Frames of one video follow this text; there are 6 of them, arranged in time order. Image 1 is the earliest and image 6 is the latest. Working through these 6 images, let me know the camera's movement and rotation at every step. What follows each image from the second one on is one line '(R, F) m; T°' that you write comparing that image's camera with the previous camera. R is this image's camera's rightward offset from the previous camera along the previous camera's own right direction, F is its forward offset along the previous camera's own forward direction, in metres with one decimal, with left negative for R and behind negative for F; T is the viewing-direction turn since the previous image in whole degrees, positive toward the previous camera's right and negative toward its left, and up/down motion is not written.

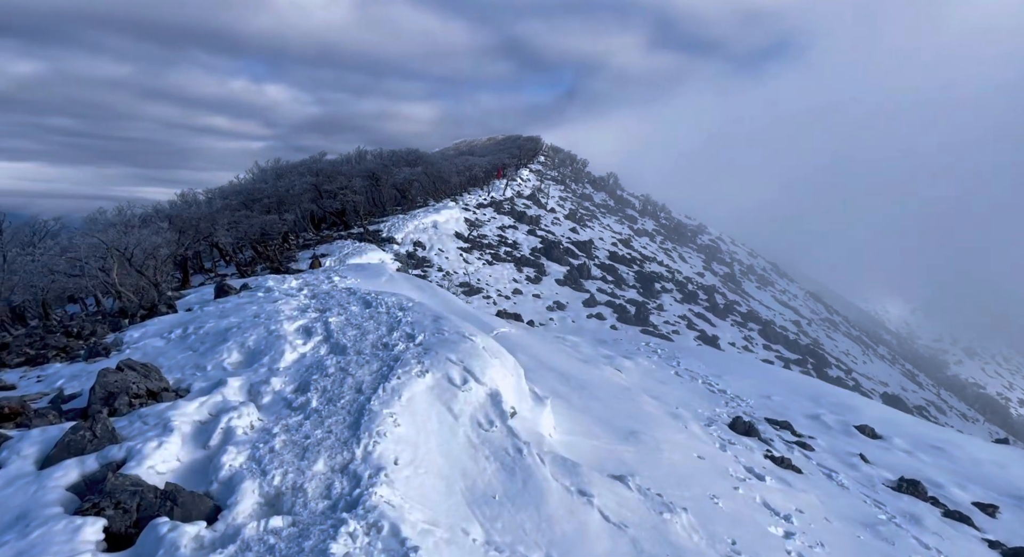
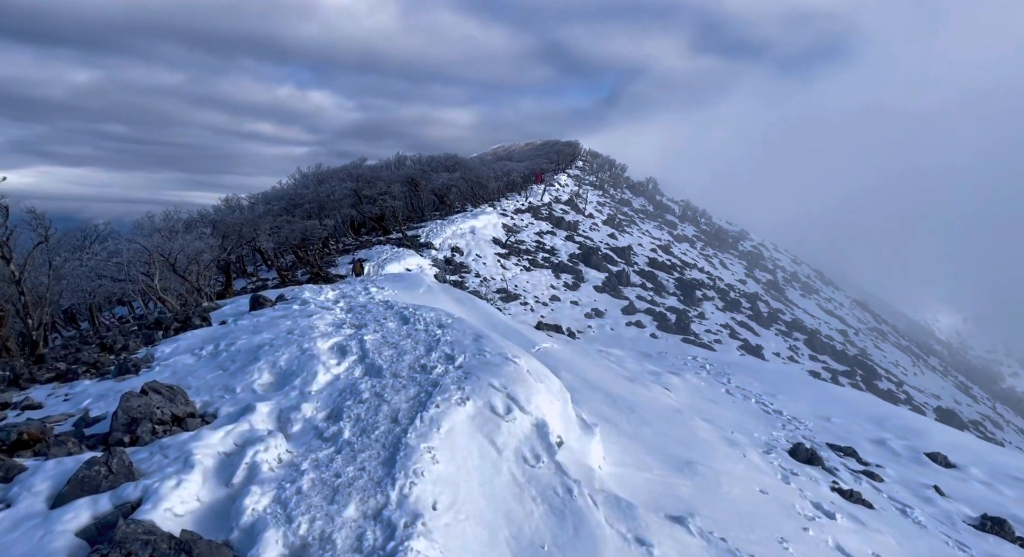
(-0.3, +1.0) m; -4°
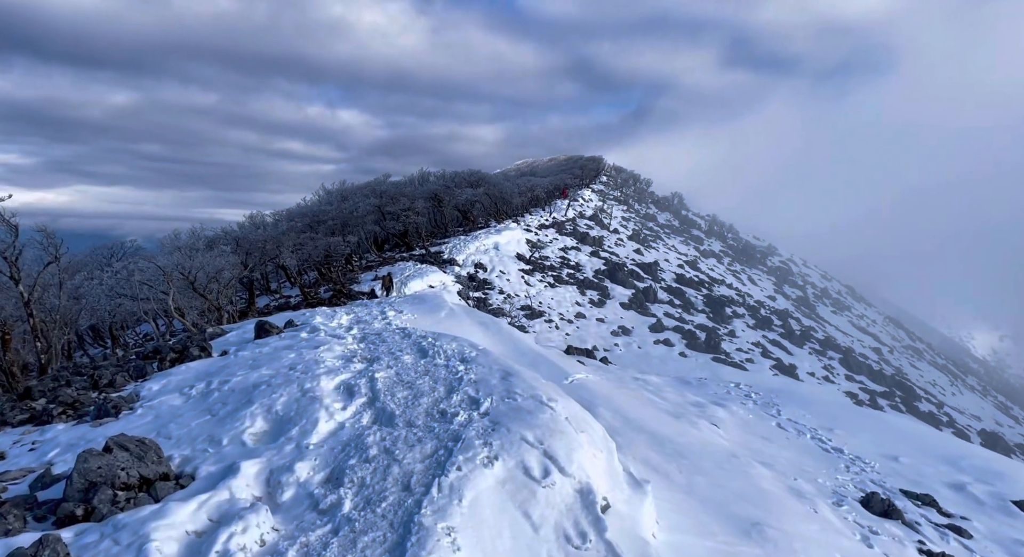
(-0.3, +1.7) m; -2°
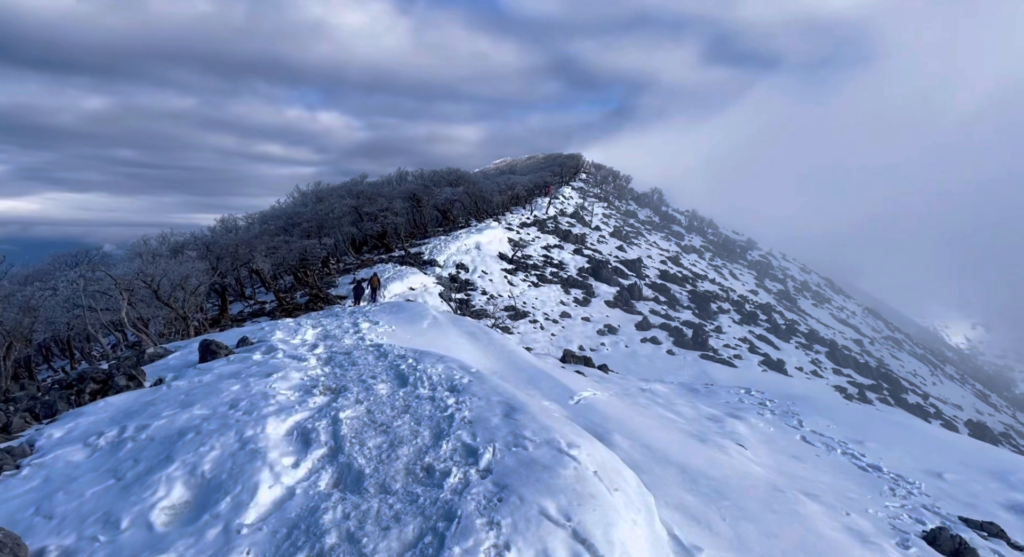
(-0.3, +2.3) m; +2°
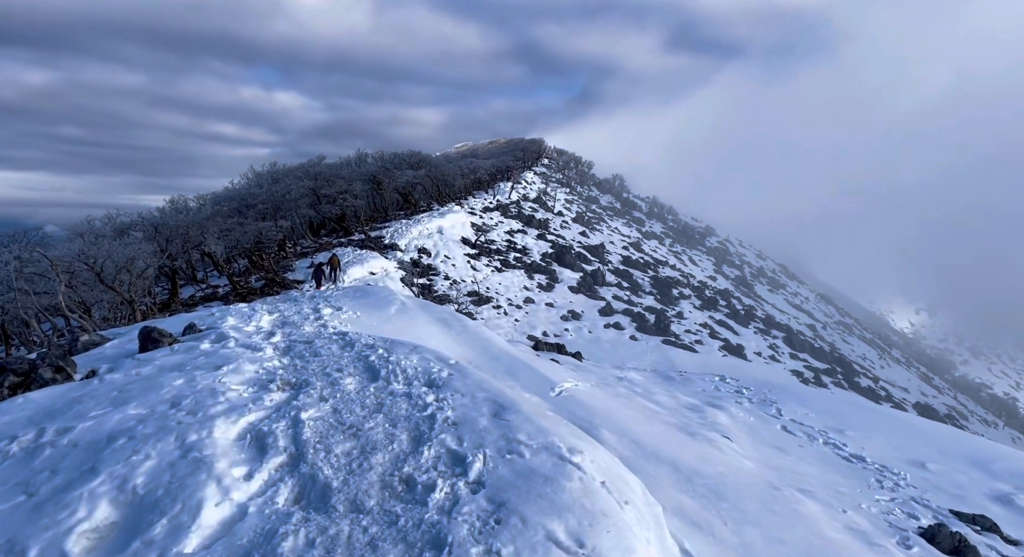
(-0.3, +1.0) m; +4°
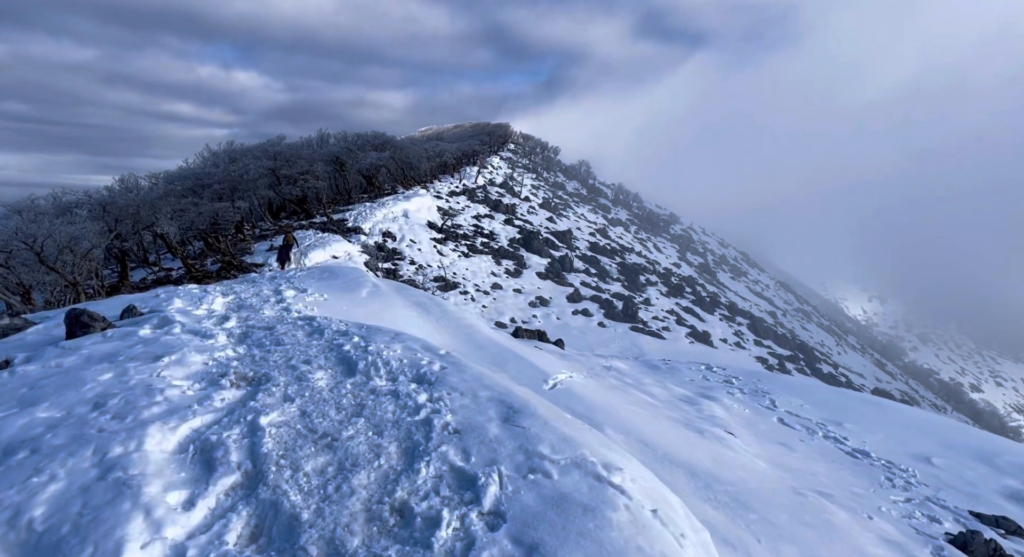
(-0.5, +1.4) m; +3°
